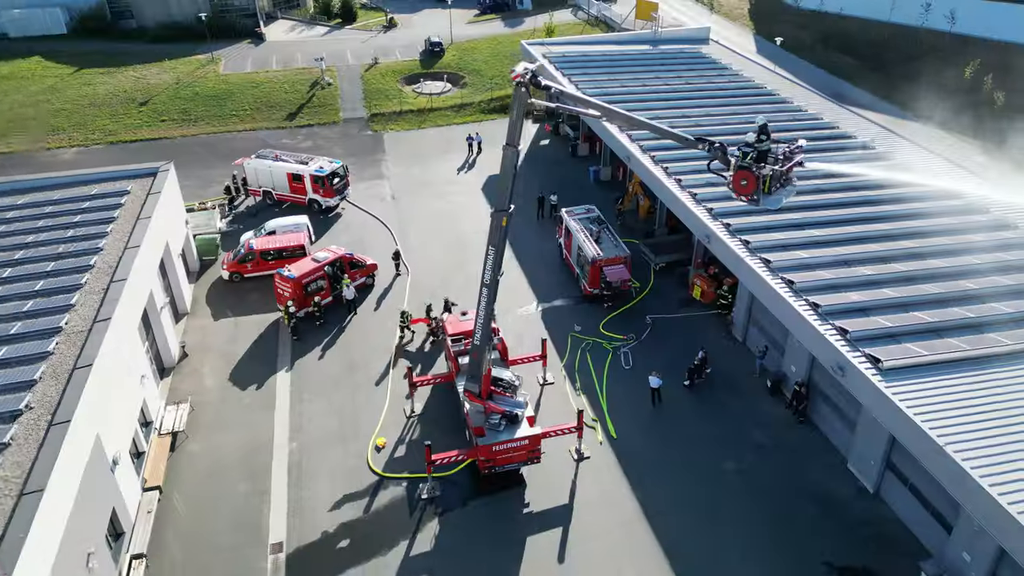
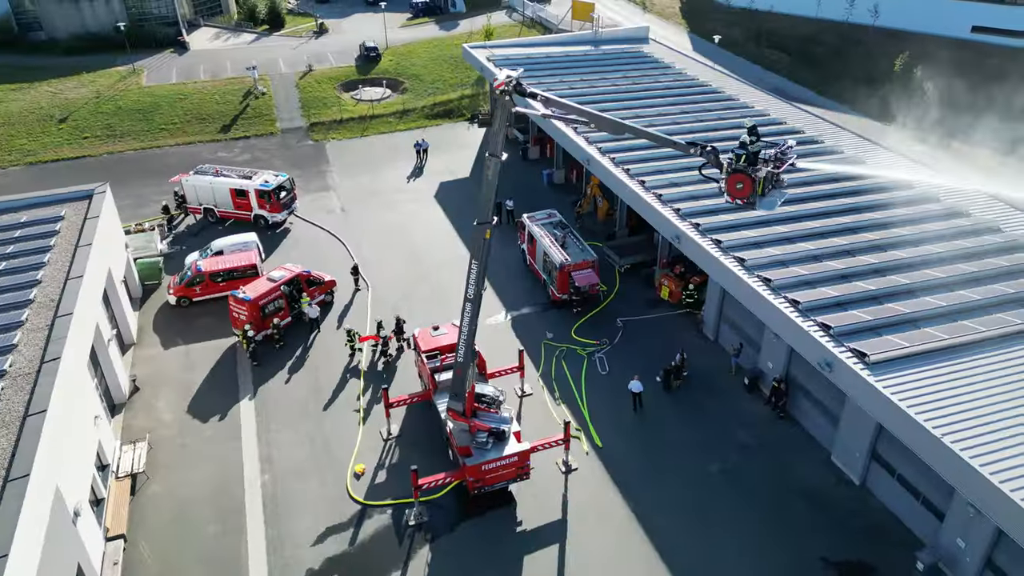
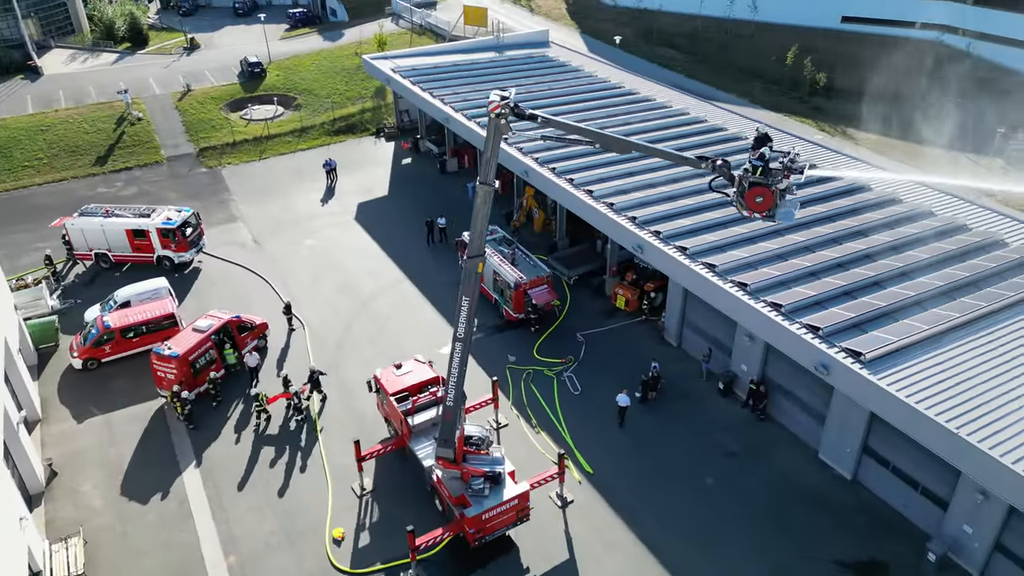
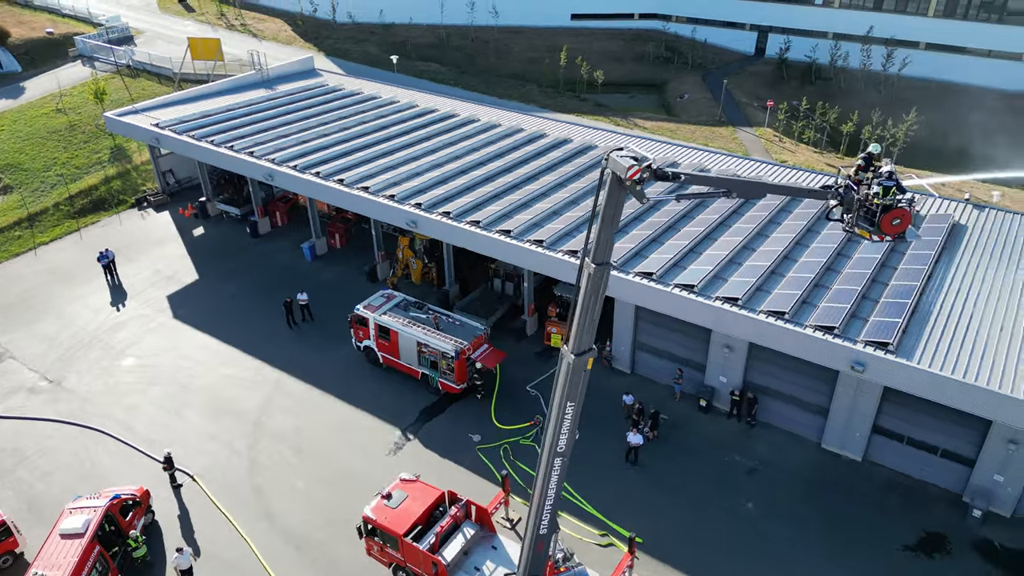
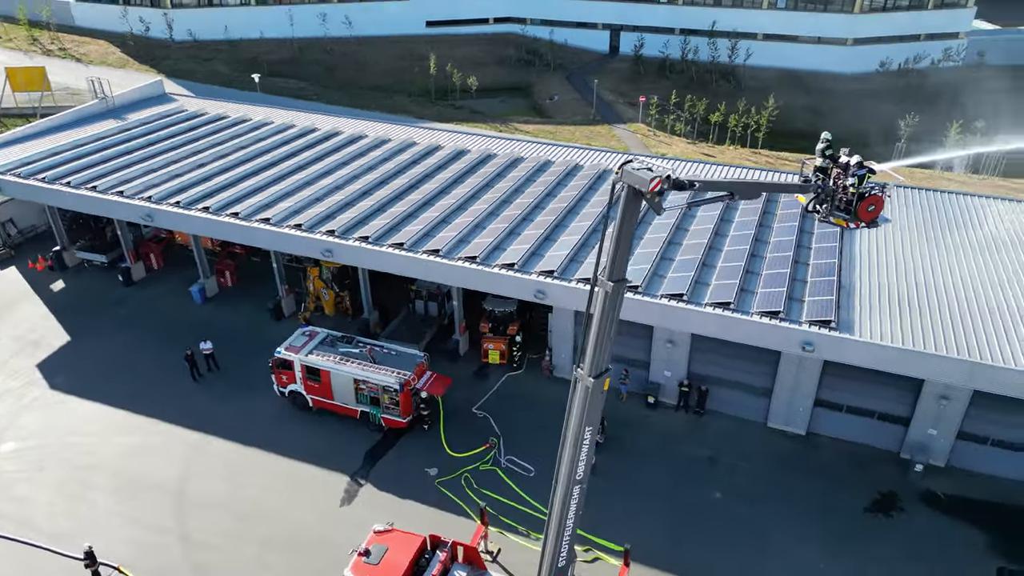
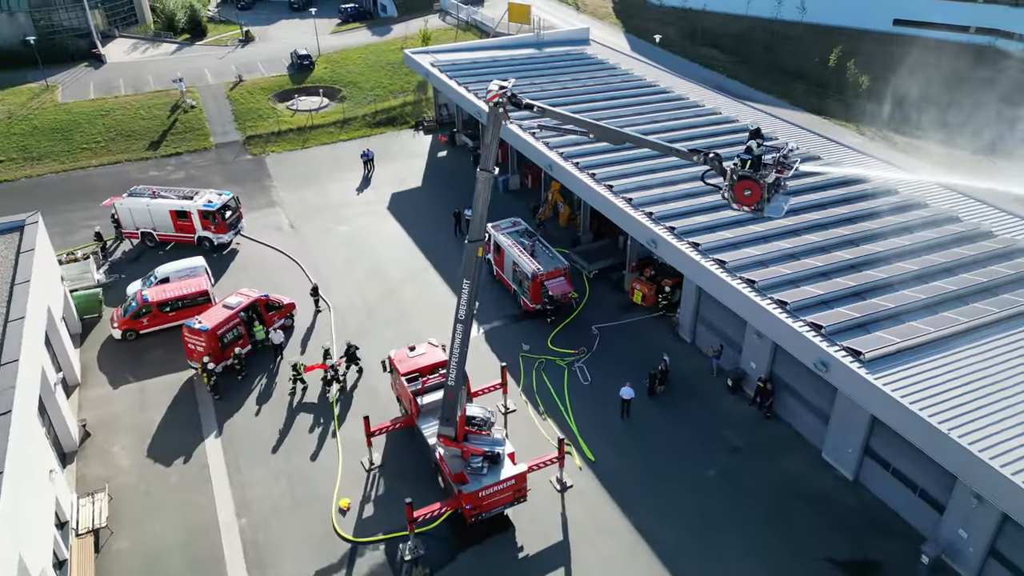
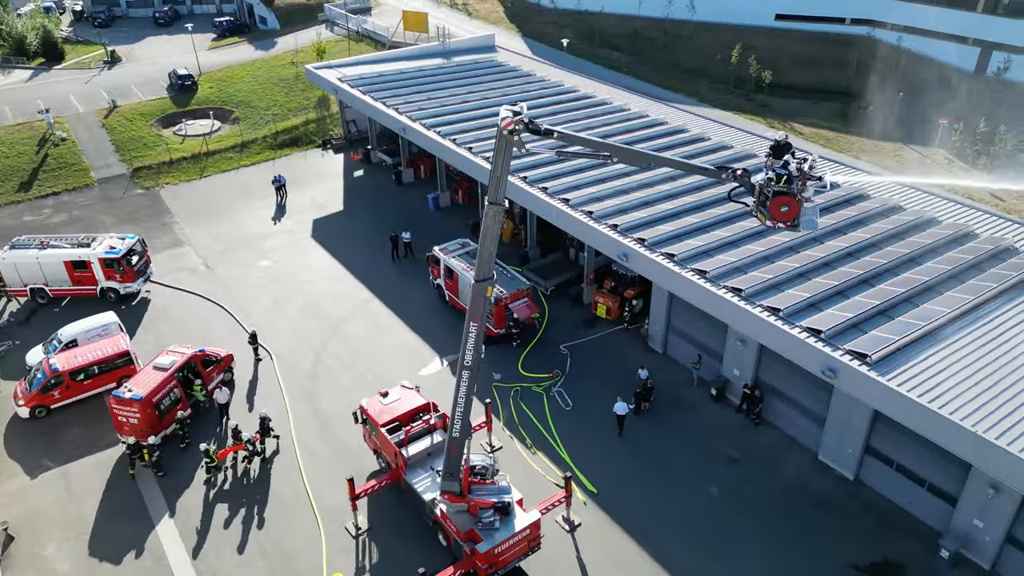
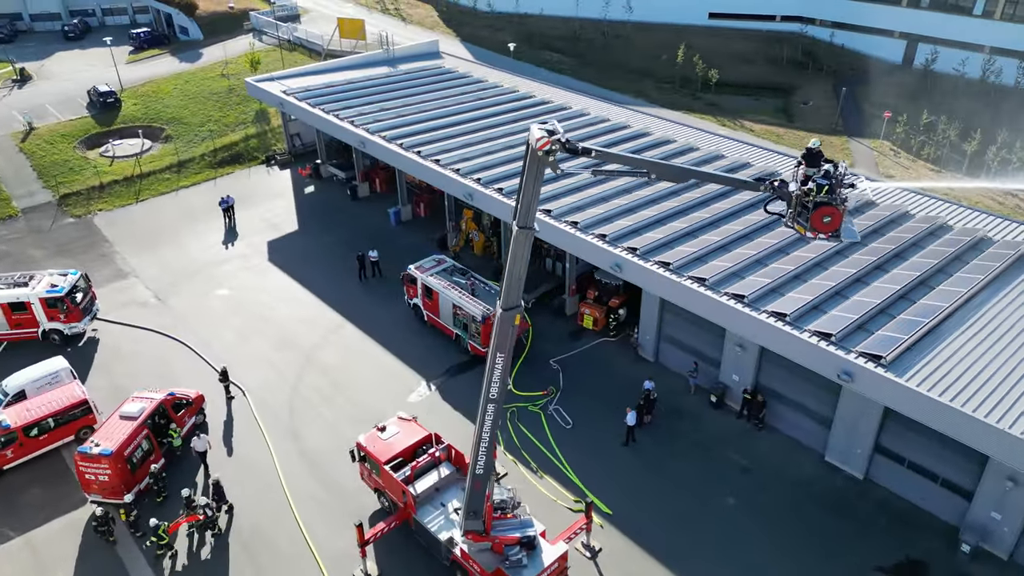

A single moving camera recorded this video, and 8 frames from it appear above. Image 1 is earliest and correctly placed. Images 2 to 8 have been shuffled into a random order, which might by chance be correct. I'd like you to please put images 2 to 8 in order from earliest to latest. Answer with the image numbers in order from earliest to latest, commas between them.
2, 6, 3, 7, 8, 4, 5
